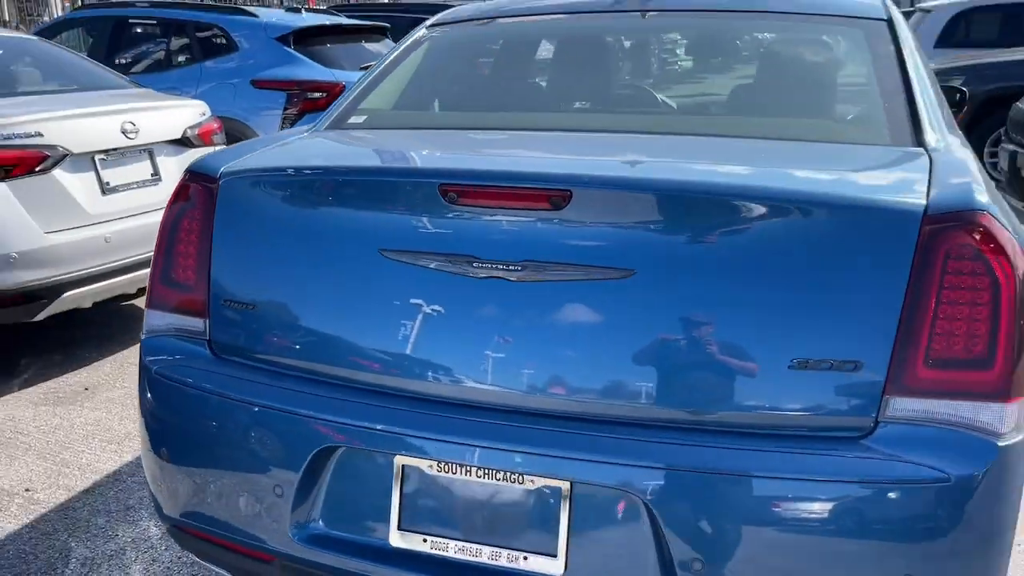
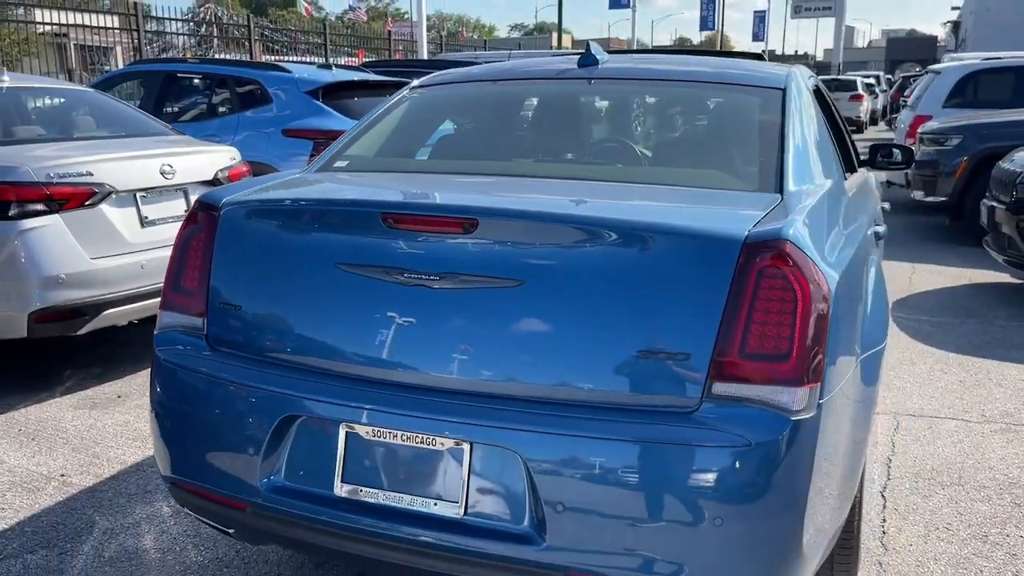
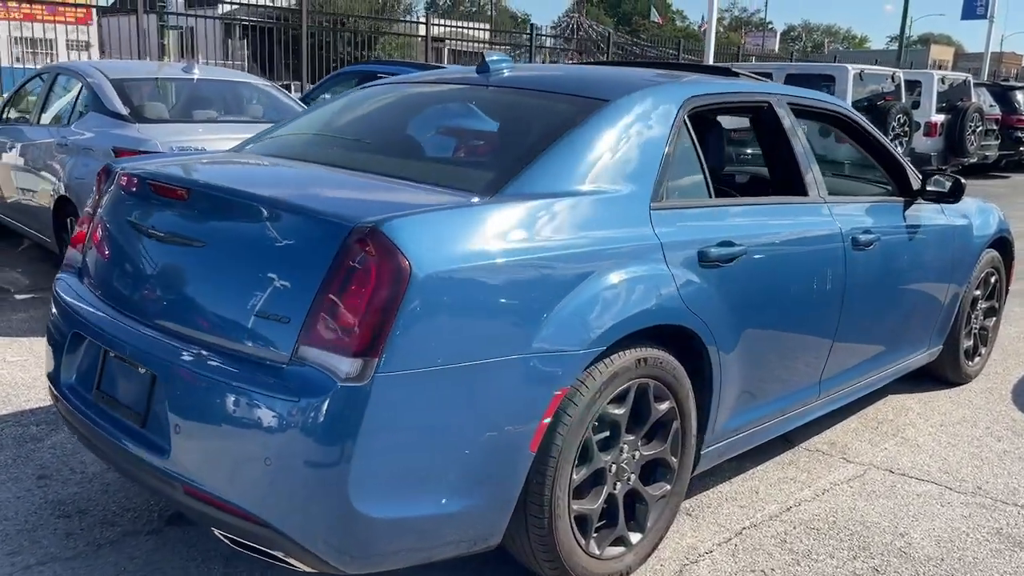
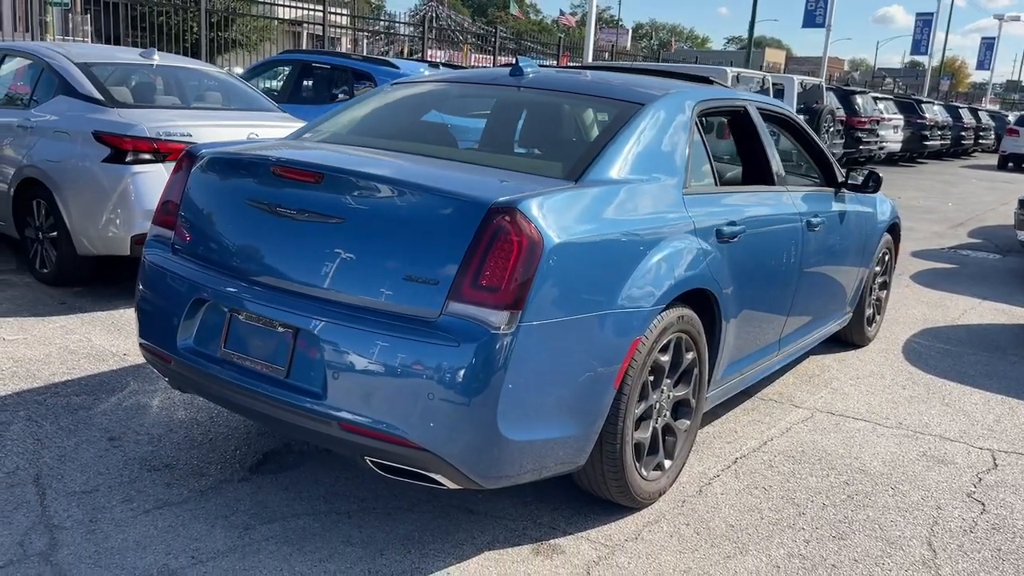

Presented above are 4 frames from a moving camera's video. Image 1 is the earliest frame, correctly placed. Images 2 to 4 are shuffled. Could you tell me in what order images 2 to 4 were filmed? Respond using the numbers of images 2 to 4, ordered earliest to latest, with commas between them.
2, 4, 3
